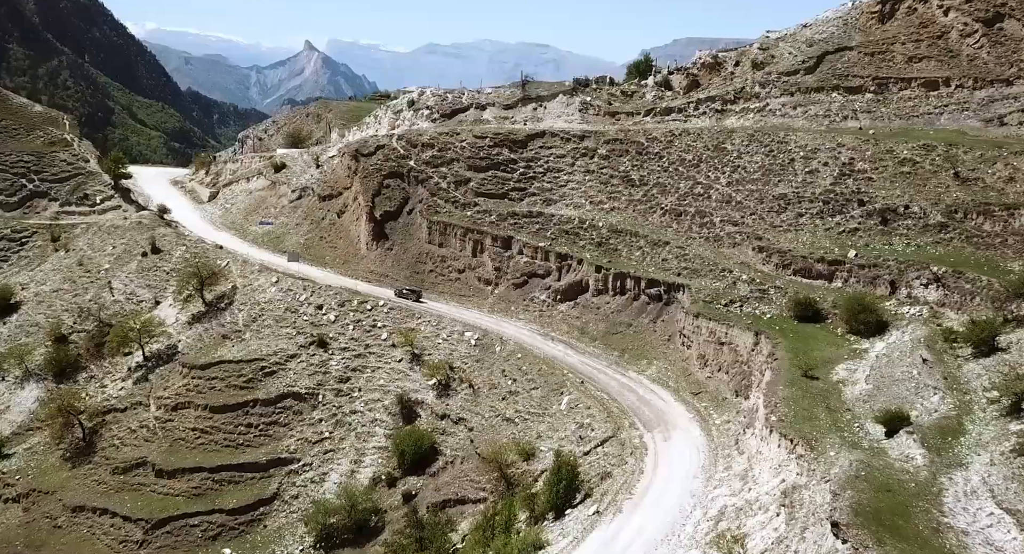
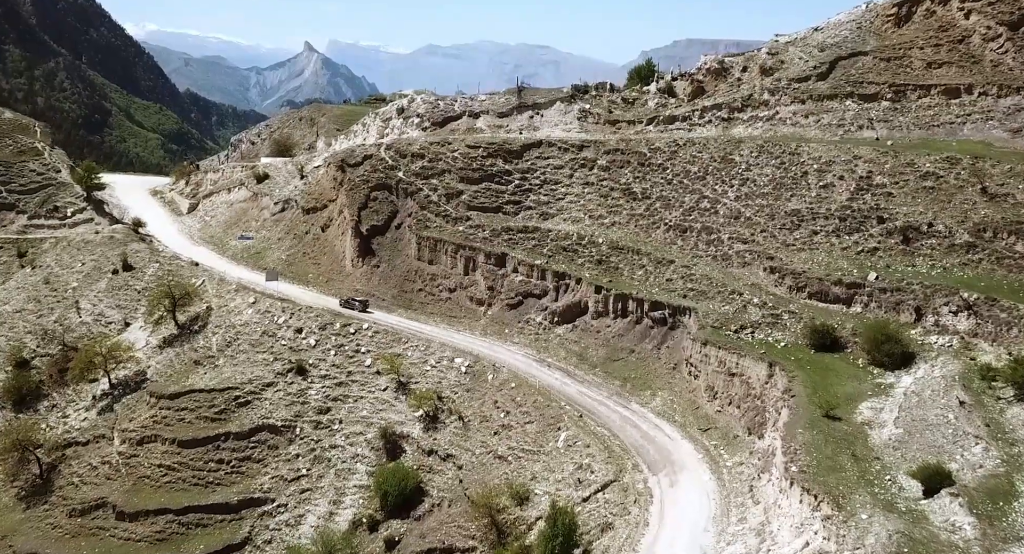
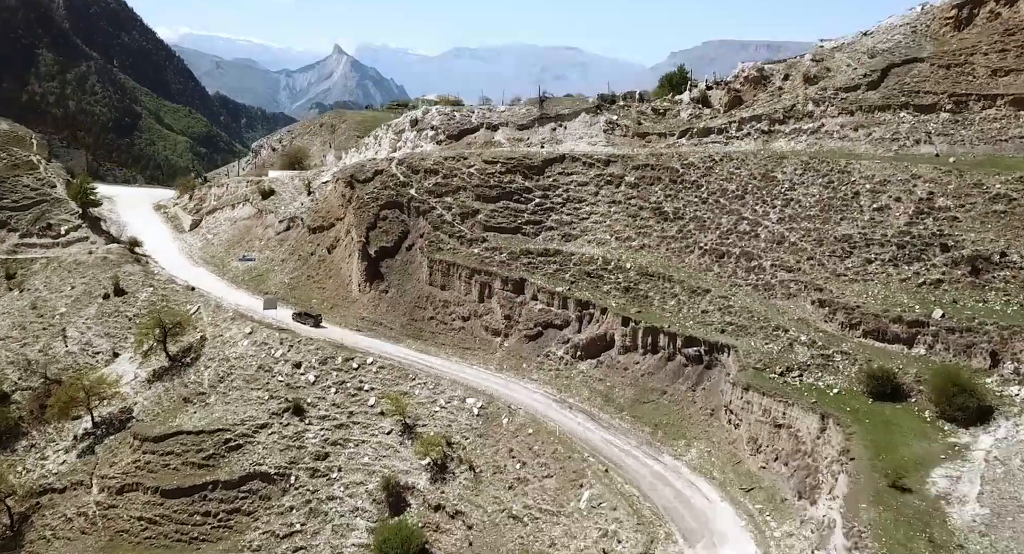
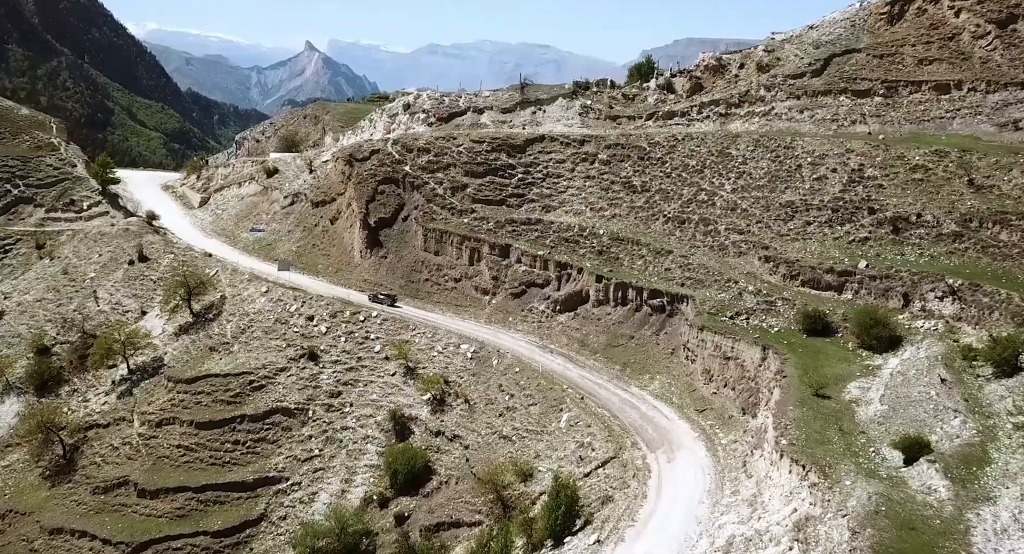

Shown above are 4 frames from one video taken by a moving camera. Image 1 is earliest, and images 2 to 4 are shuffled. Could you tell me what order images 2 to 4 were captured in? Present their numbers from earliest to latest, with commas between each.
4, 2, 3
